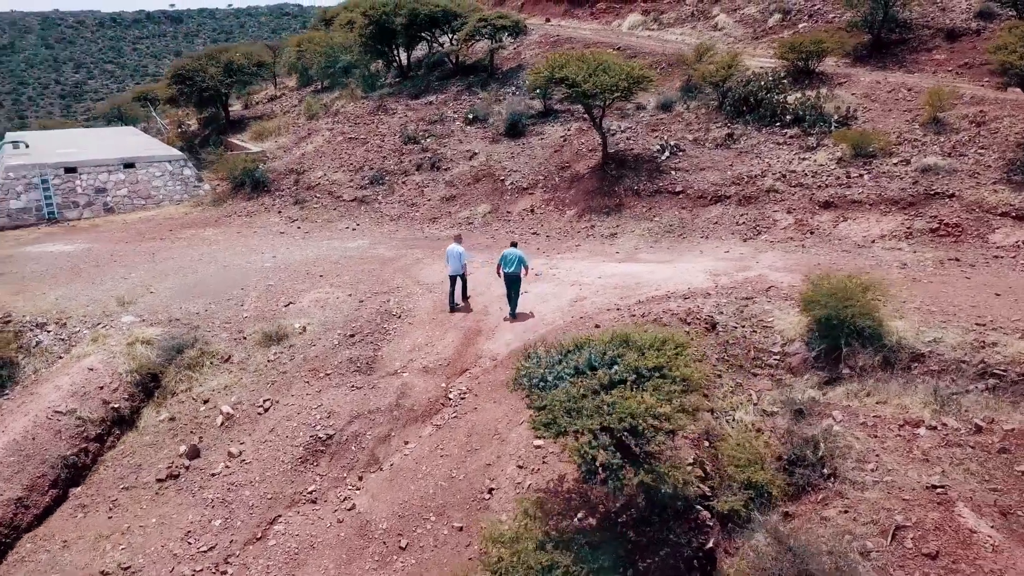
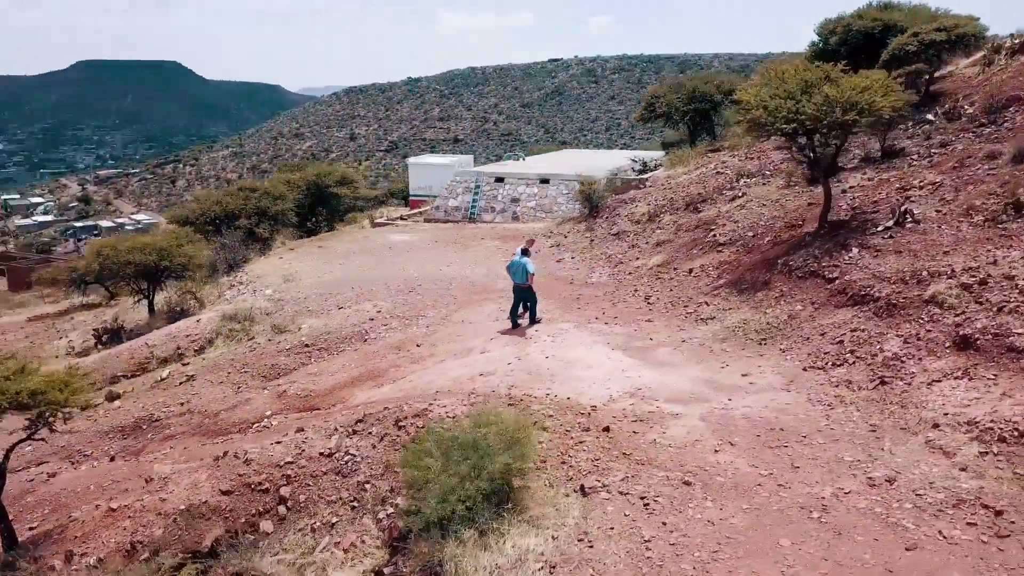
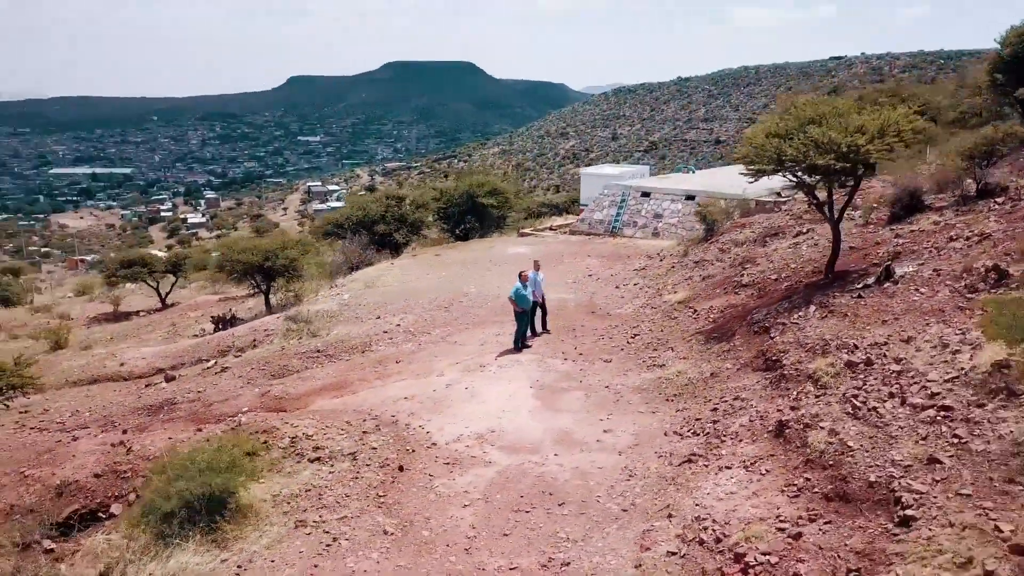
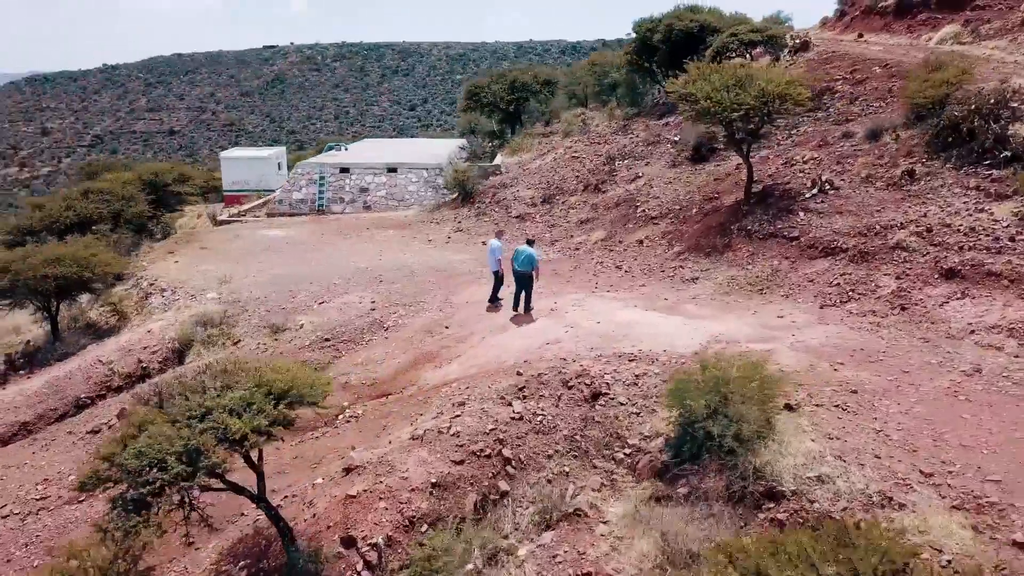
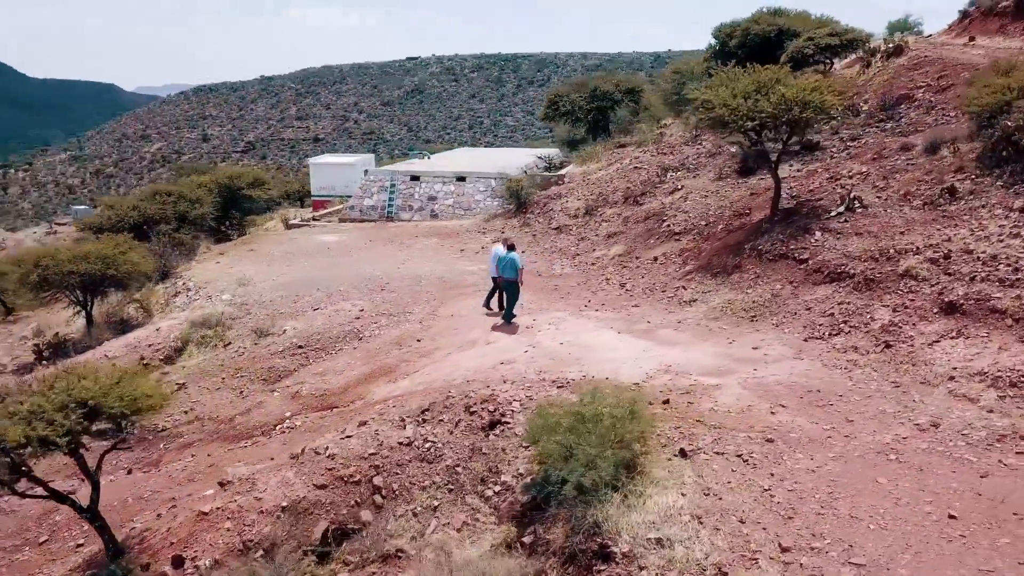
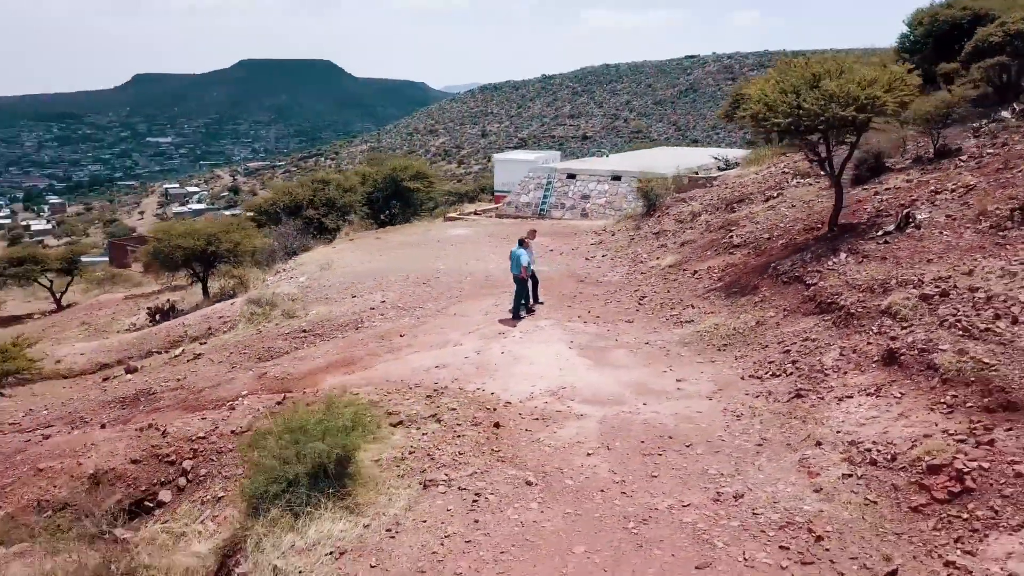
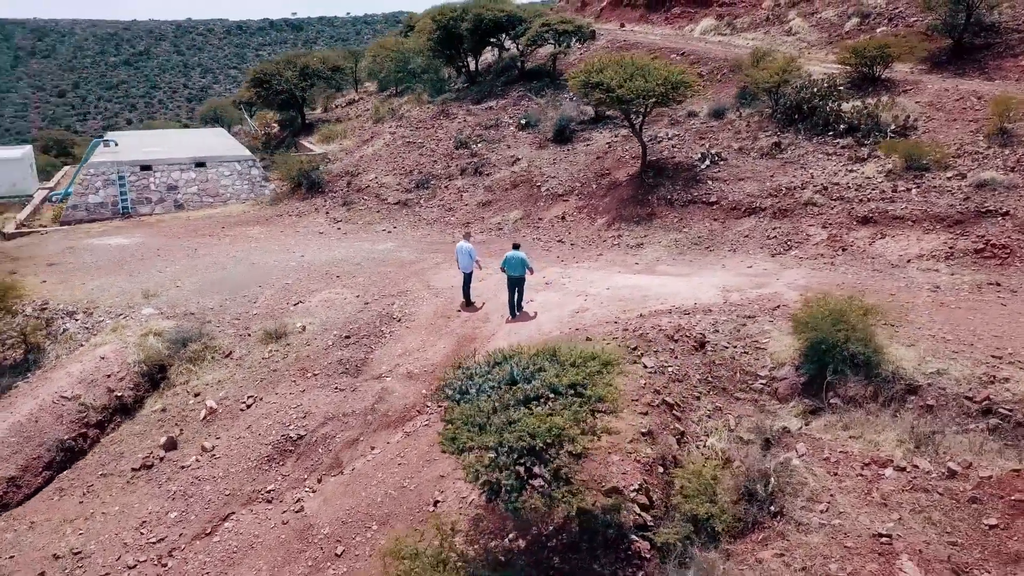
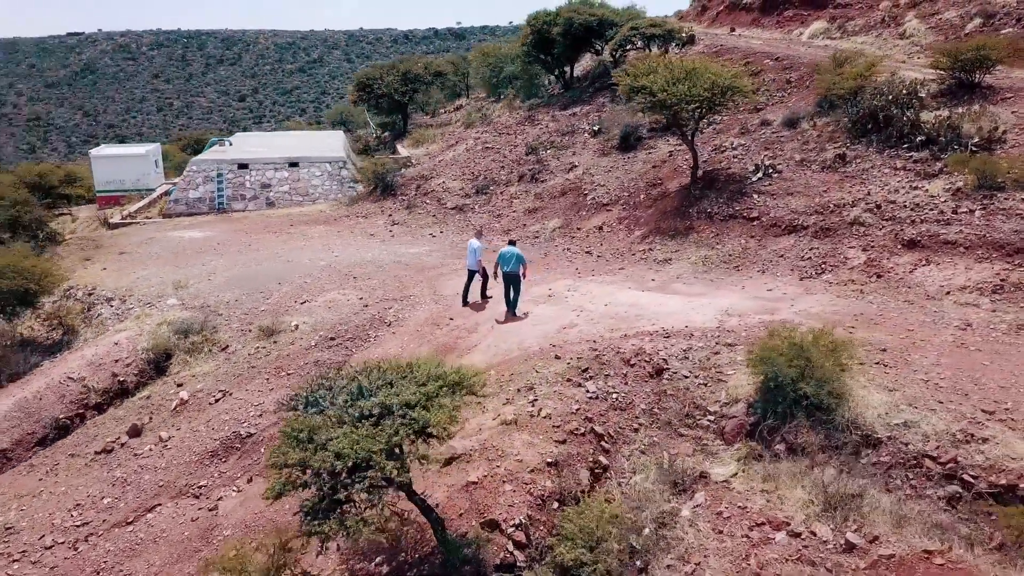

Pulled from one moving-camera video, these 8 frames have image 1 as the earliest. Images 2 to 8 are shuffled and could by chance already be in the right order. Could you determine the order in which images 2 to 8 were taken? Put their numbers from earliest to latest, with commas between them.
7, 8, 4, 5, 2, 6, 3
